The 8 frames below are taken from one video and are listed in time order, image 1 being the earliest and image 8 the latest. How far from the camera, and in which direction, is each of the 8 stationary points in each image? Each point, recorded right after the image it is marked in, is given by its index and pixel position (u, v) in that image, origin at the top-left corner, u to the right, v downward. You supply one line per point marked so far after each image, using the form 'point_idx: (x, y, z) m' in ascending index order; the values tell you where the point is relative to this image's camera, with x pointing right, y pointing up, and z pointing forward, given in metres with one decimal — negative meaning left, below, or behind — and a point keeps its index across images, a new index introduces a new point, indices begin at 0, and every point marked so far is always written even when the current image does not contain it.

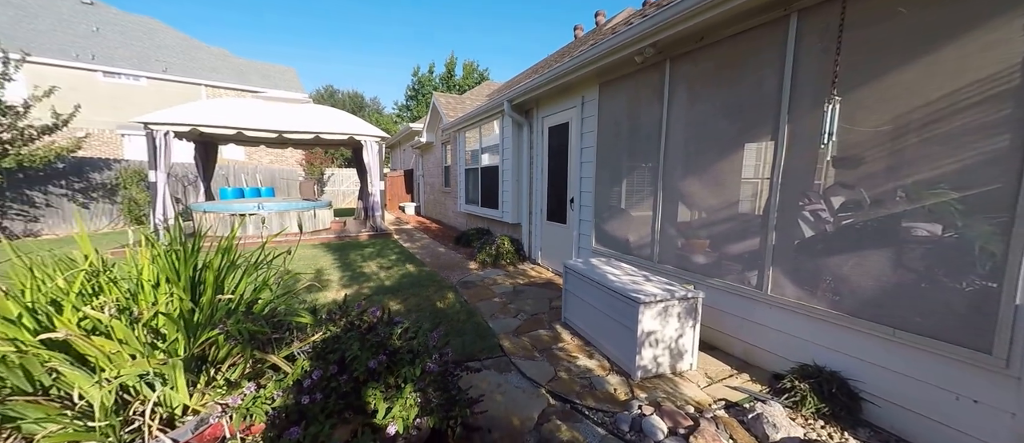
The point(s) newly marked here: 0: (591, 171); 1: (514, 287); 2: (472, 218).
0: (+0.9, +0.6, +4.0) m
1: (0.0, -0.8, +4.1) m
2: (-1.0, 0.0, +7.6) m
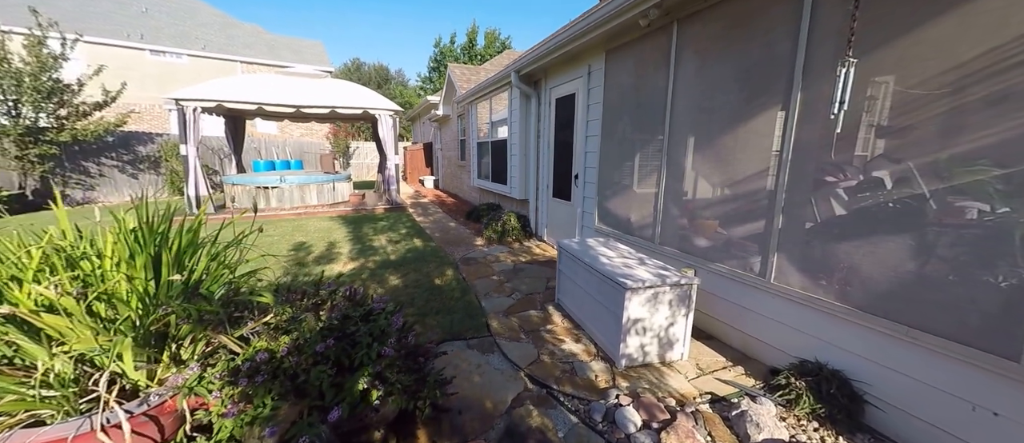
0: (+0.9, +0.8, +3.8) m
1: (0.0, -0.5, +4.1) m
2: (-0.7, +0.6, +7.6) m
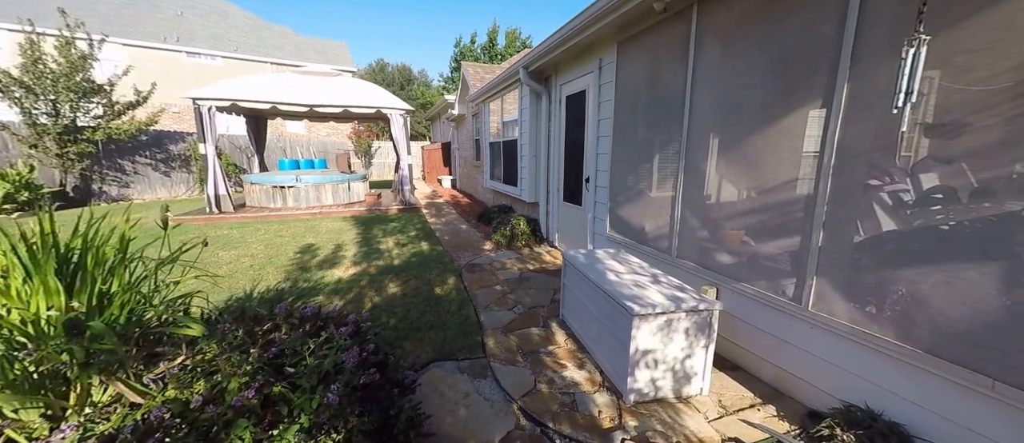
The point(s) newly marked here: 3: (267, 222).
0: (+1.0, +0.7, +3.5) m
1: (+0.1, -0.6, +3.8) m
2: (-0.3, +0.5, +7.4) m
3: (-4.4, 0.0, +6.1) m
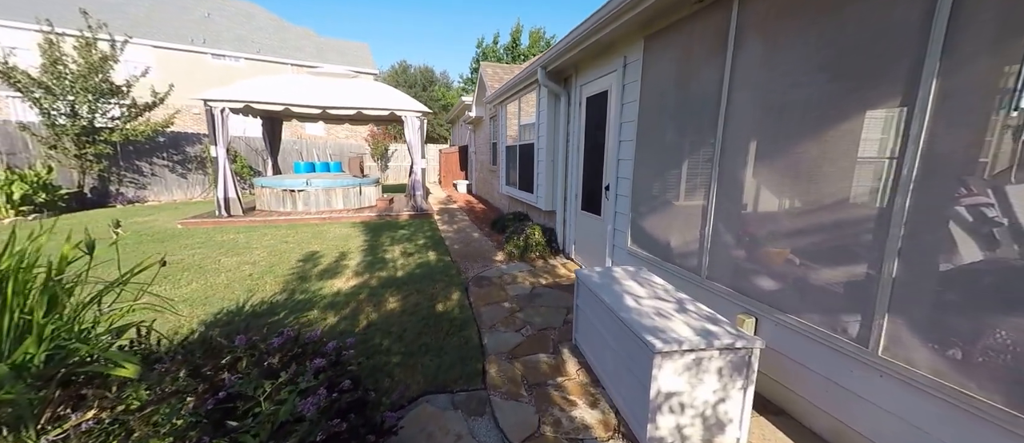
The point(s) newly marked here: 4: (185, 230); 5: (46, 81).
0: (+1.1, +0.6, +3.2) m
1: (+0.2, -0.7, +3.6) m
2: (-0.1, +0.4, +7.1) m
3: (-4.2, -0.1, +6.0) m
4: (-5.2, -0.1, +5.6) m
5: (-9.0, +2.6, +6.6) m
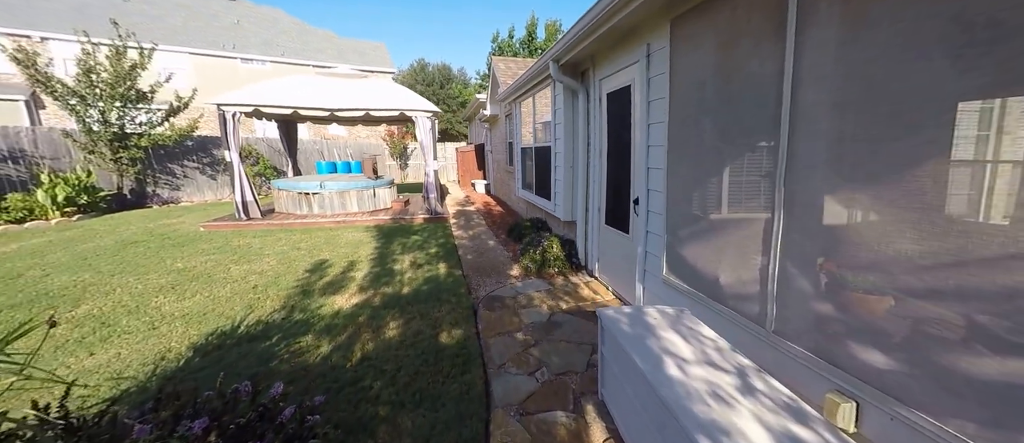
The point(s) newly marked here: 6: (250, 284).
0: (+1.2, +0.5, +2.7) m
1: (+0.3, -0.8, +3.1) m
2: (+0.4, +0.3, +6.7) m
3: (-3.8, -0.1, +5.9) m
4: (-4.9, -0.2, +5.5) m
5: (-8.4, +2.6, +6.8) m
6: (-2.8, -0.7, +3.7) m
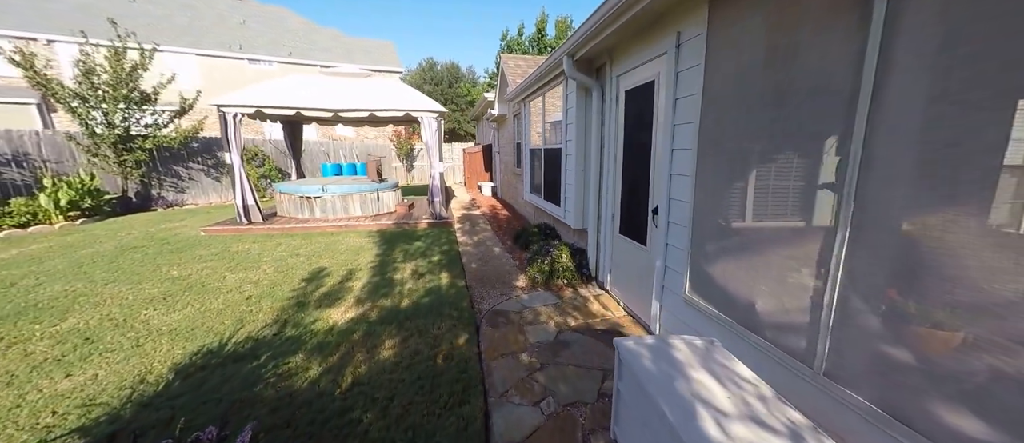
0: (+1.3, +0.4, +2.4) m
1: (+0.4, -0.9, +2.9) m
2: (+0.5, +0.2, +6.4) m
3: (-3.7, -0.2, +5.8) m
4: (-4.8, -0.3, +5.4) m
5: (-8.3, +2.6, +6.8) m
6: (-2.8, -0.8, +3.5) m
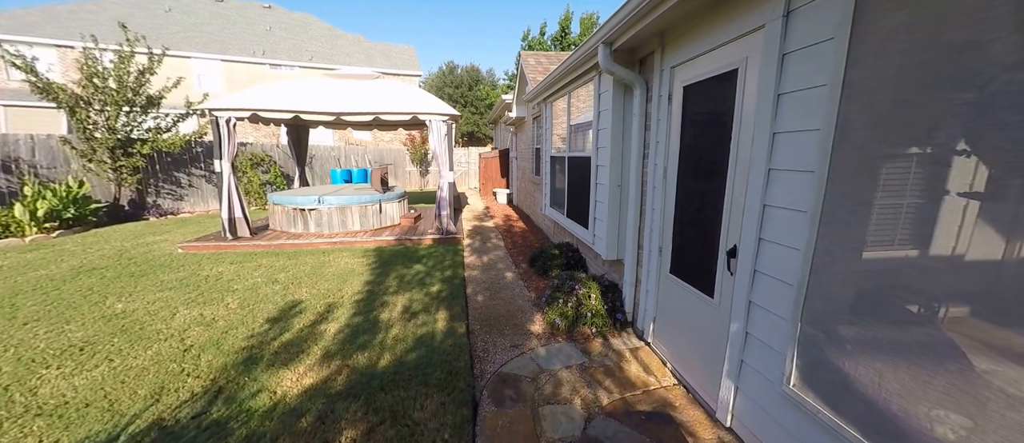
0: (+1.3, +0.1, +1.5) m
1: (+0.4, -1.2, +2.0) m
2: (+0.8, -0.1, +5.5) m
3: (-3.4, -0.5, +5.1) m
4: (-4.6, -0.5, +4.8) m
5: (-8.0, +2.4, +6.4) m
6: (-2.7, -1.0, +2.8) m
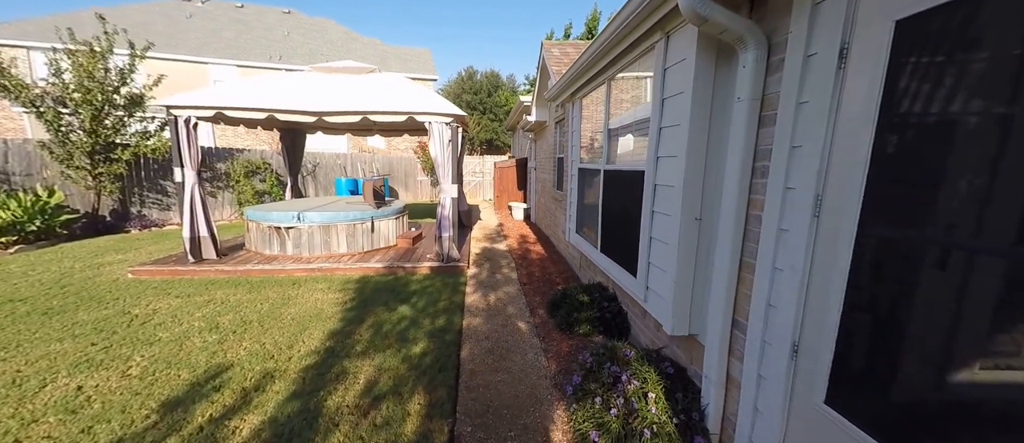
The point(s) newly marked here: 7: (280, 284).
0: (+1.3, -0.2, +0.3) m
1: (+0.4, -1.5, +0.8) m
2: (+1.0, -0.5, +4.3) m
3: (-3.3, -0.7, +4.1) m
4: (-4.4, -0.7, +3.9) m
5: (-7.7, +2.2, +5.8) m
6: (-2.6, -1.2, +1.8) m
7: (-2.8, -0.7, +4.3) m
